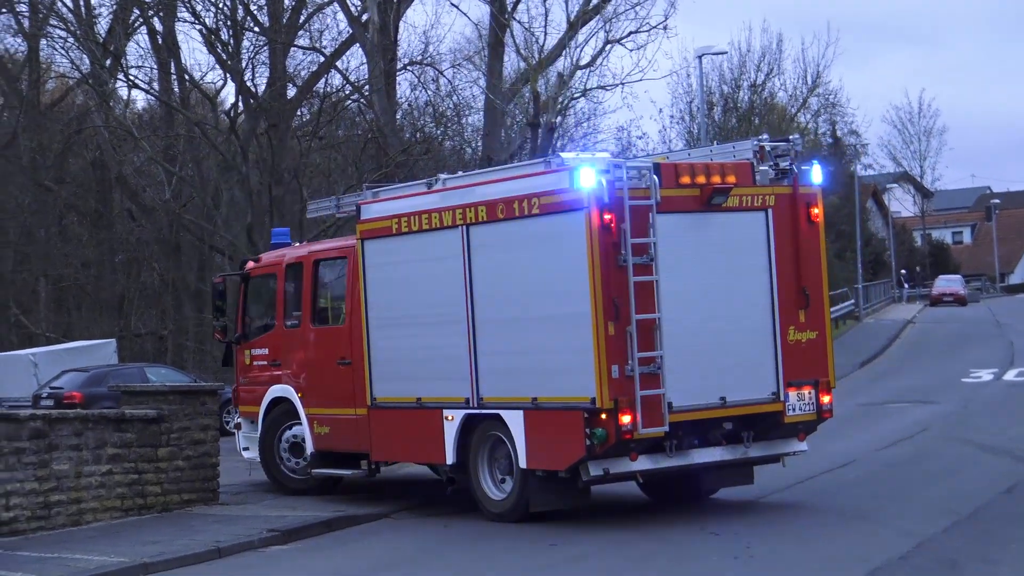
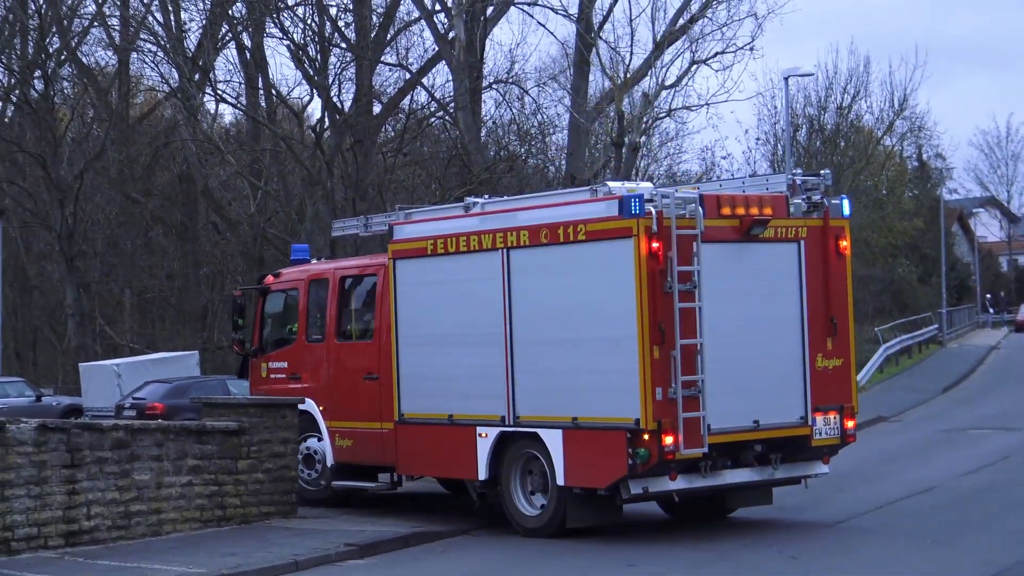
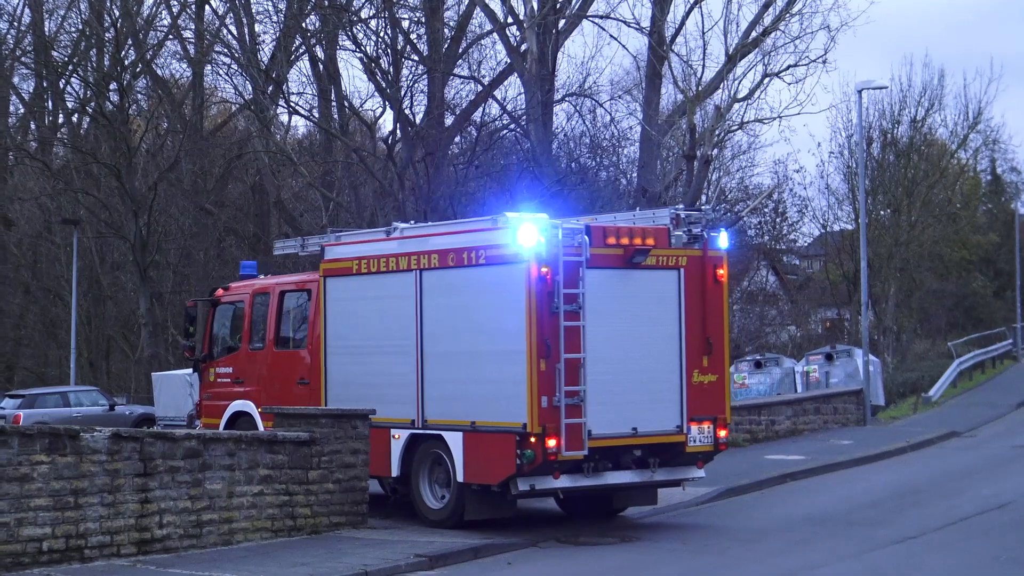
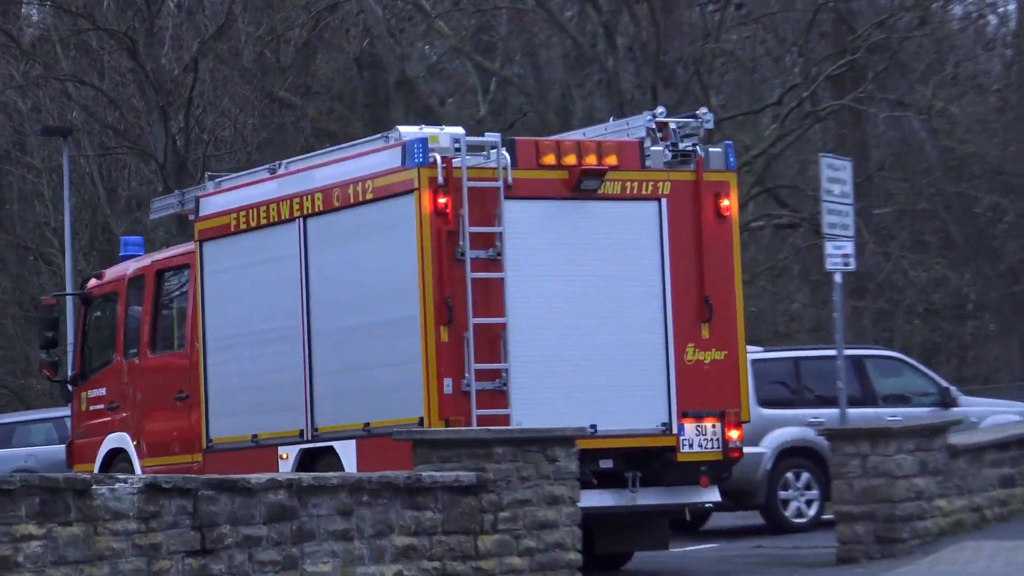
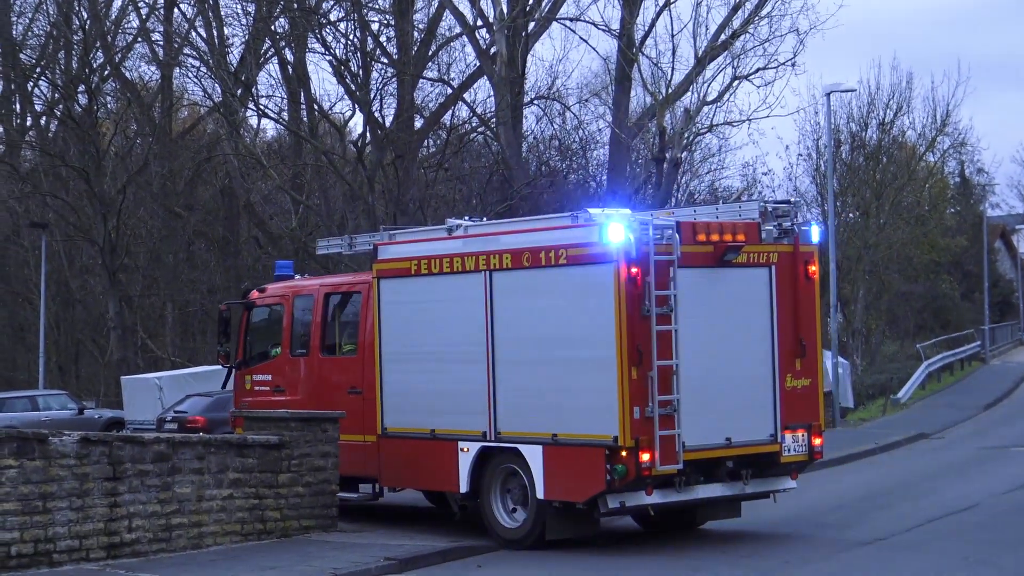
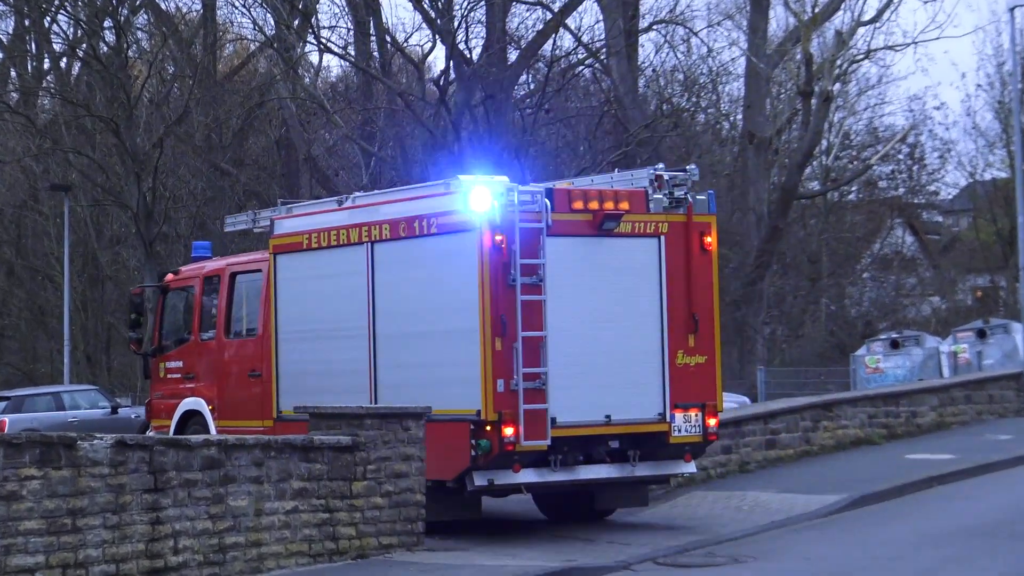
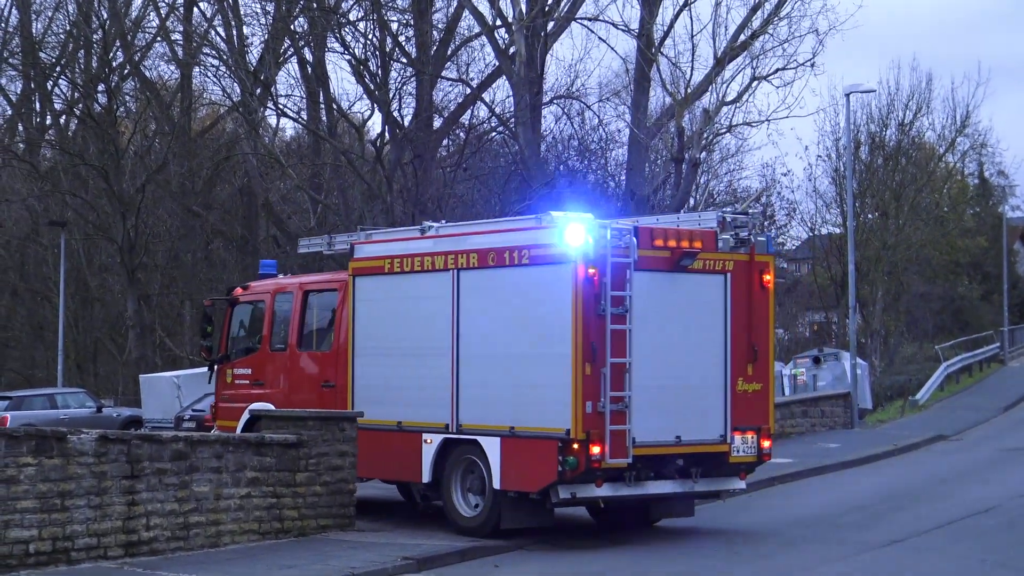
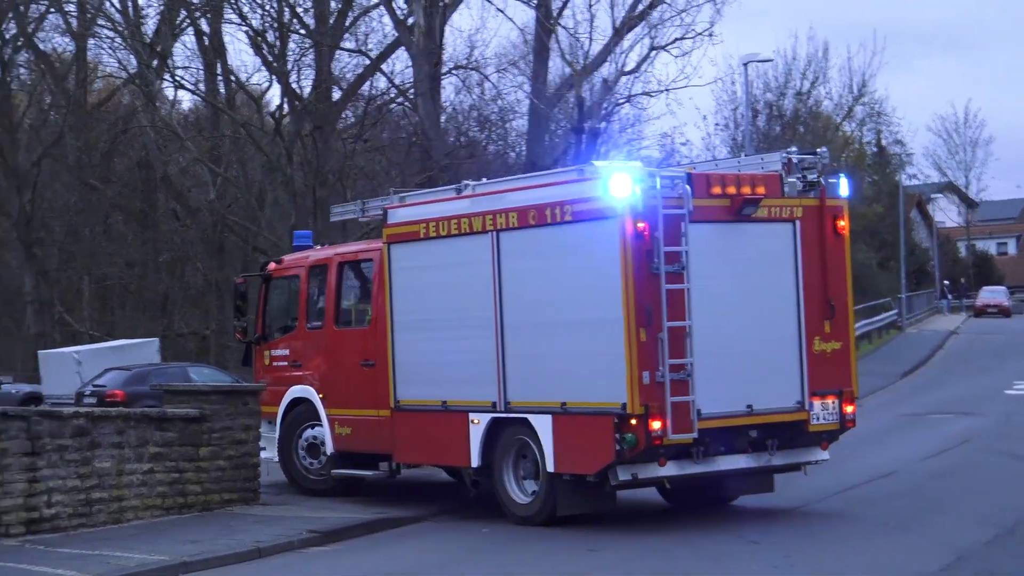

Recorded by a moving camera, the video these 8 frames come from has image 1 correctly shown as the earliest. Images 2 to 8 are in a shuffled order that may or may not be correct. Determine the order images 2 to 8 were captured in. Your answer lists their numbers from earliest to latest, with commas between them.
8, 2, 5, 7, 3, 6, 4
